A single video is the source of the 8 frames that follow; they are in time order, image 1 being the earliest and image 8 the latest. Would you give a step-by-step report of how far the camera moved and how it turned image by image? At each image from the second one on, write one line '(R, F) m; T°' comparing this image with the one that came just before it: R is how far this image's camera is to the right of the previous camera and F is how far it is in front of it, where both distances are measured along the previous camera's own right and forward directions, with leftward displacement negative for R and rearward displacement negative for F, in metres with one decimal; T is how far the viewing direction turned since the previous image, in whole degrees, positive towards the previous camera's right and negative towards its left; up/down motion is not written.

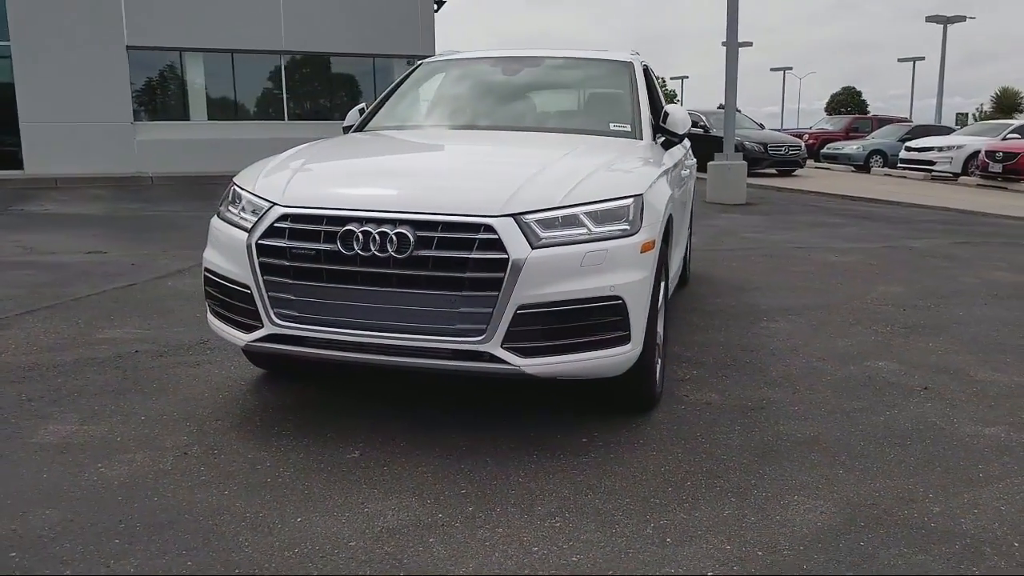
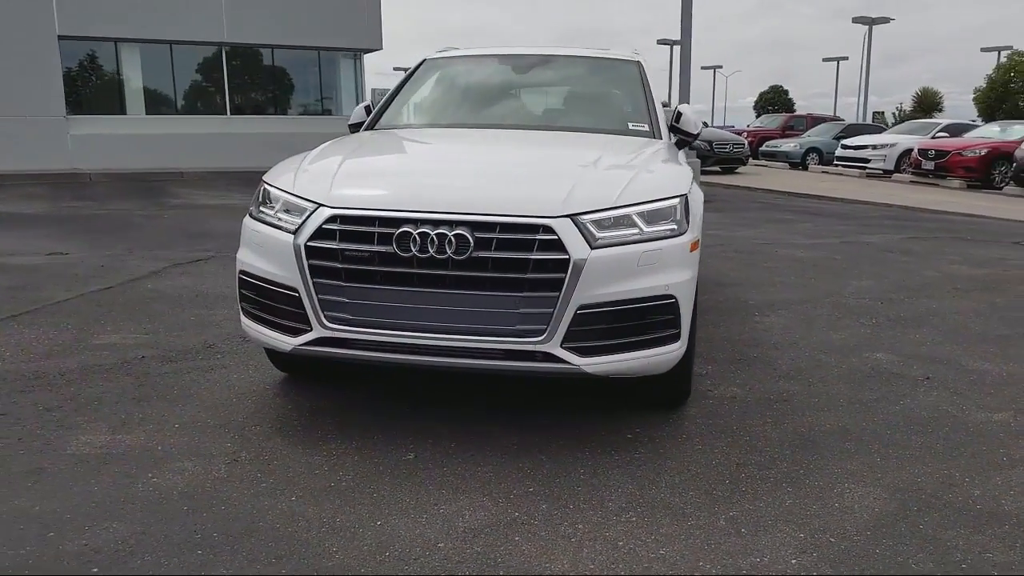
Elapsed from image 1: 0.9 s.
(-0.5, 0.0) m; +5°
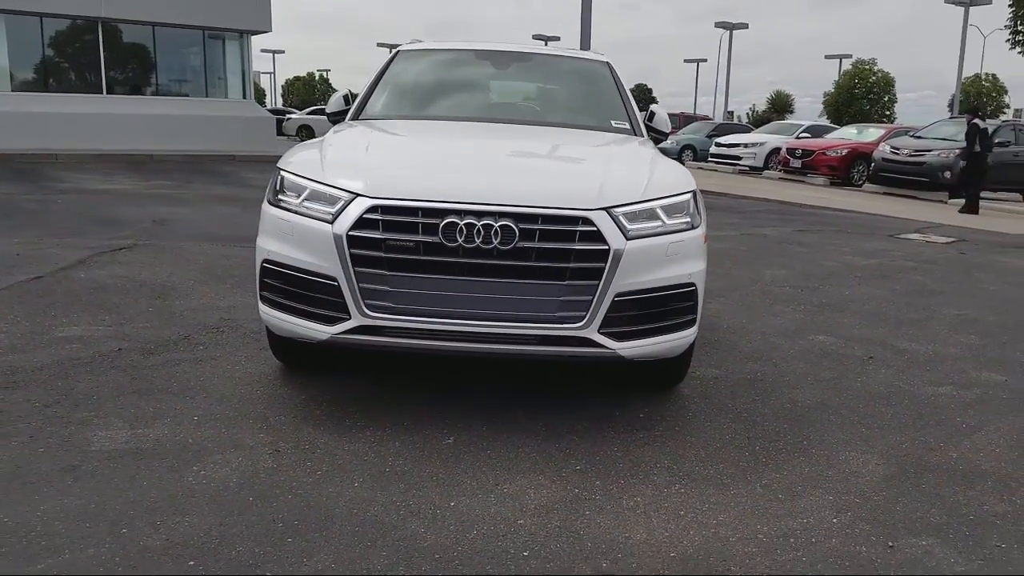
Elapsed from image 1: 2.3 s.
(-0.7, -0.1) m; +9°
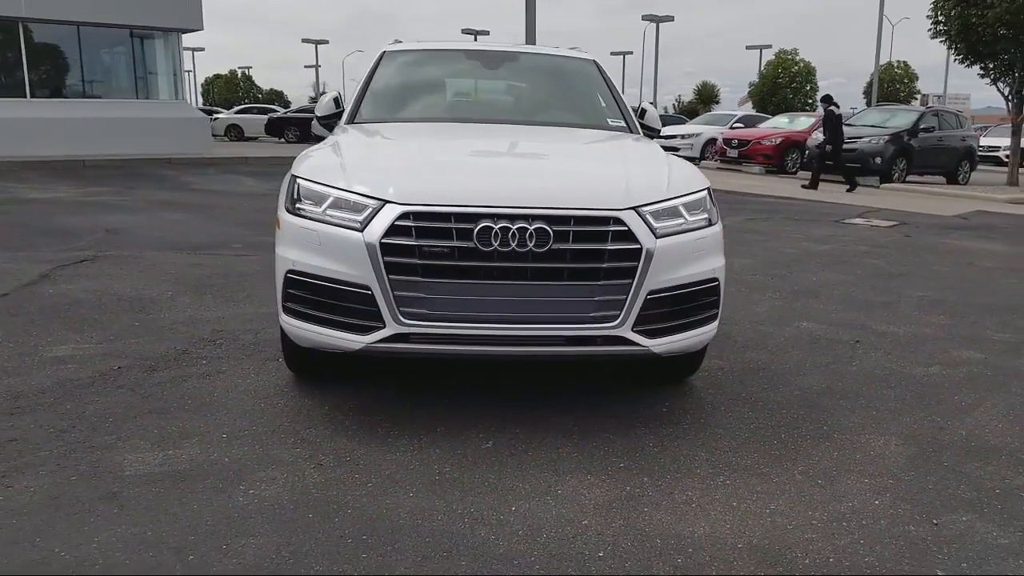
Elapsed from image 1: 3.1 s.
(-0.4, 0.0) m; +5°
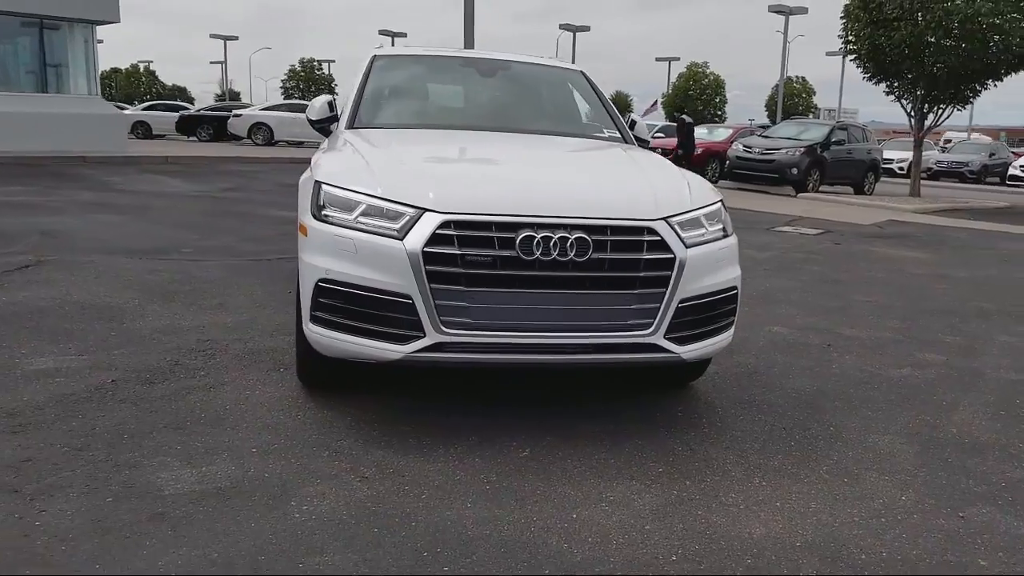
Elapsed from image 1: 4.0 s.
(-0.5, 0.0) m; +6°
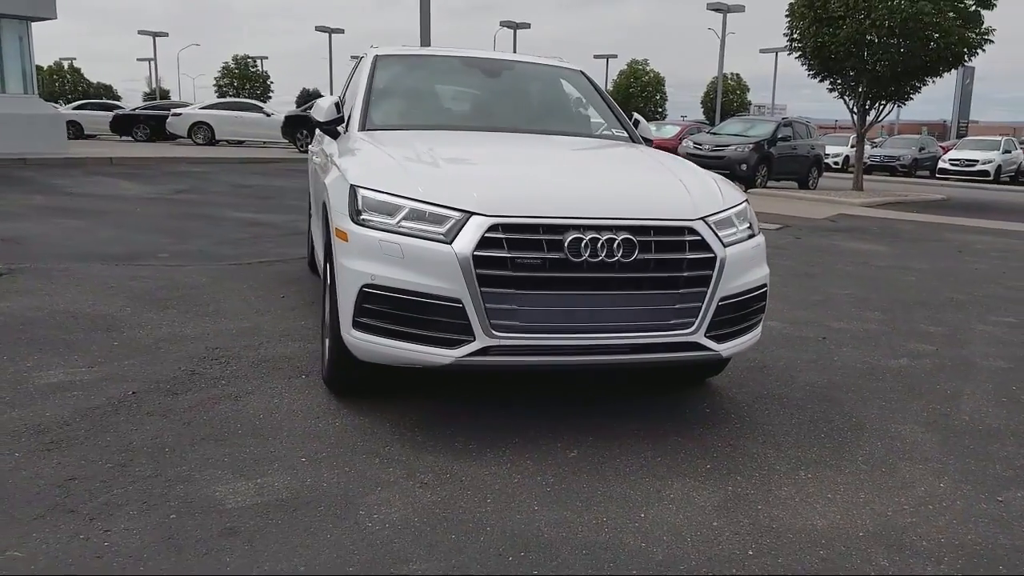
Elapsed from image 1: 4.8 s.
(-0.5, 0.0) m; +4°
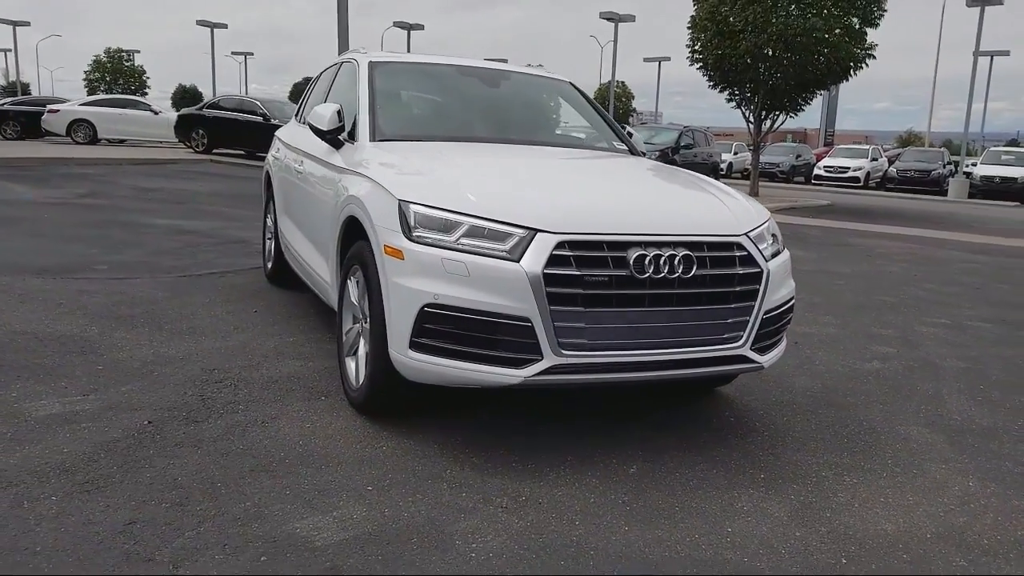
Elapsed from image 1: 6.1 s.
(-0.7, +0.1) m; +8°
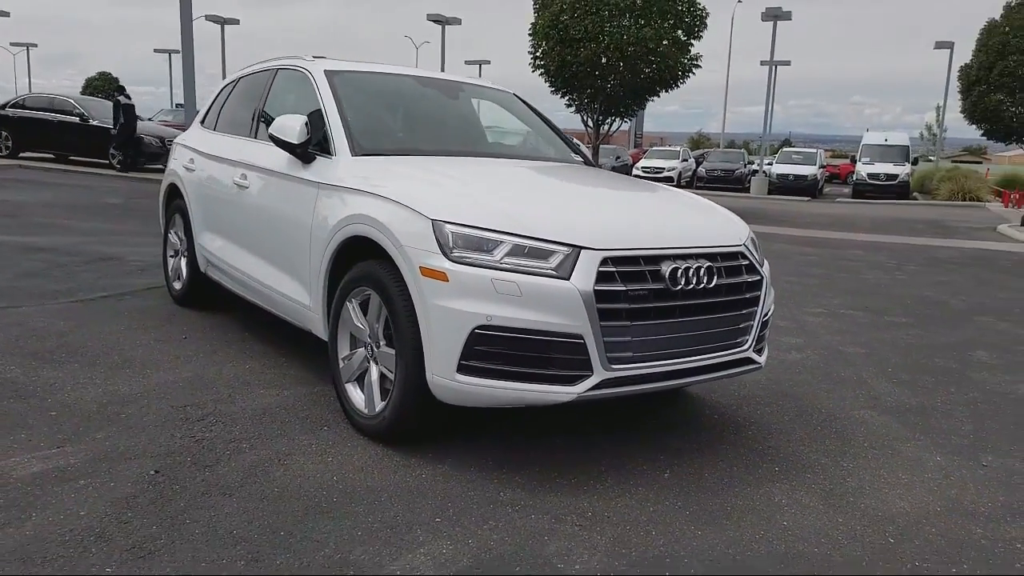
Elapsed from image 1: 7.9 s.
(-0.9, +0.1) m; +13°
